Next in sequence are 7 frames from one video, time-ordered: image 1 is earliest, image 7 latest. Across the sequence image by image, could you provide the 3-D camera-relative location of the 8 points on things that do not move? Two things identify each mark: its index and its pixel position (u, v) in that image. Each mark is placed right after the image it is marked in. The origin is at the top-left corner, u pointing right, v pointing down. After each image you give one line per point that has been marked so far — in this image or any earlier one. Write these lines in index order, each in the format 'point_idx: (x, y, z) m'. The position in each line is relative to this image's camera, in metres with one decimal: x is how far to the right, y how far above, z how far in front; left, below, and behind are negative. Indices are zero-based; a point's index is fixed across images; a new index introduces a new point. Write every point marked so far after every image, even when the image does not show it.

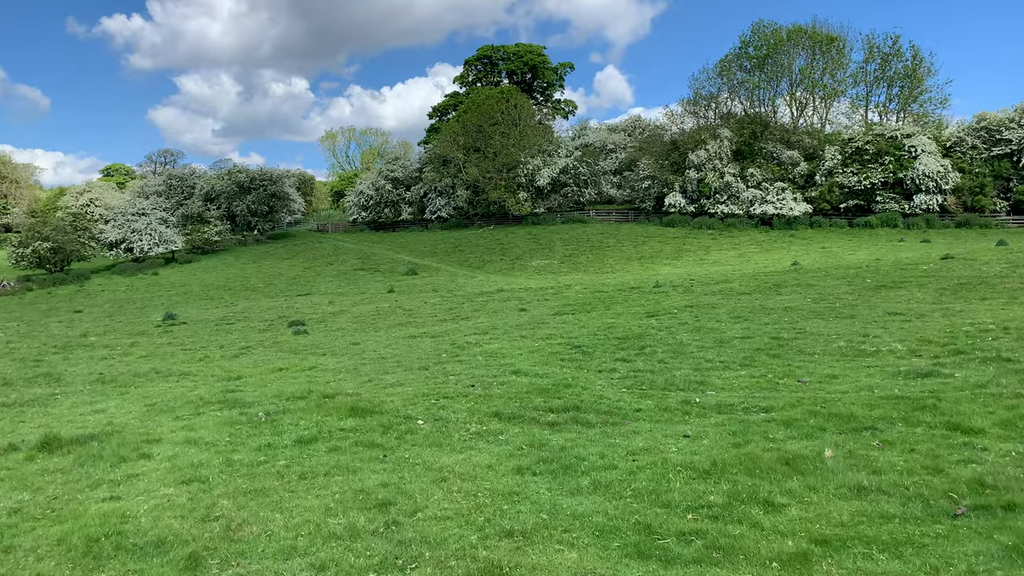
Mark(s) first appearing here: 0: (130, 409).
0: (-5.6, -1.8, +11.8) m
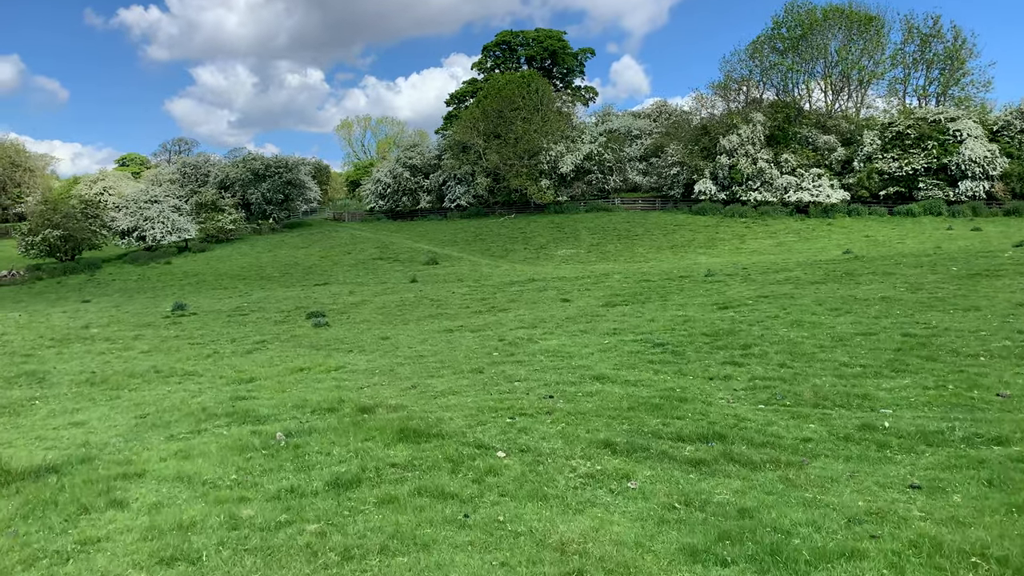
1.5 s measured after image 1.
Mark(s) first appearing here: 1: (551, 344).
0: (-4.6, -1.6, +9.4) m
1: (+0.6, -0.9, +13.2) m
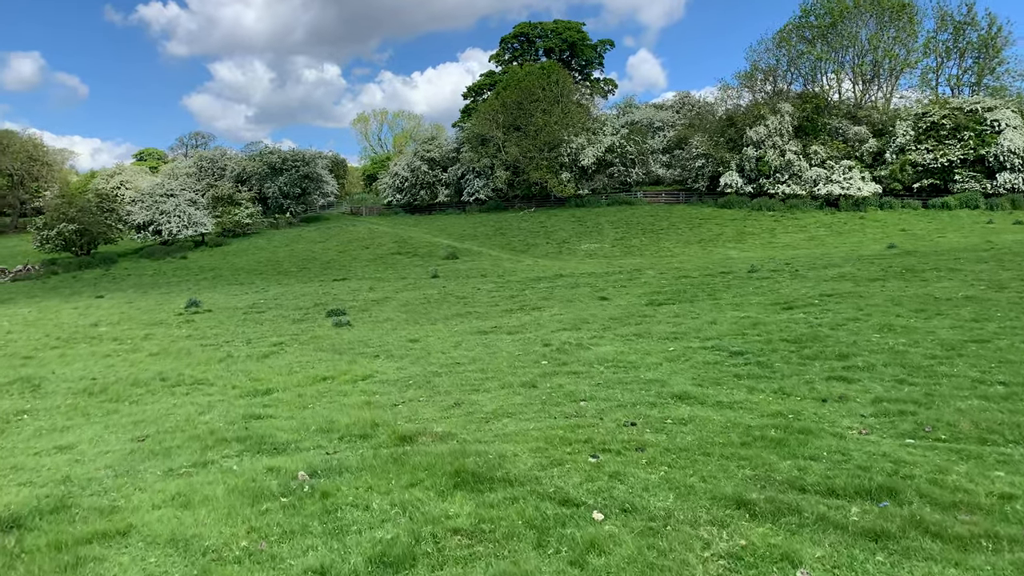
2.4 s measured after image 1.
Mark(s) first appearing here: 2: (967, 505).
0: (-4.0, -1.6, +8.0) m
1: (+1.3, -0.9, +11.6) m
2: (+2.6, -1.2, +4.5) m
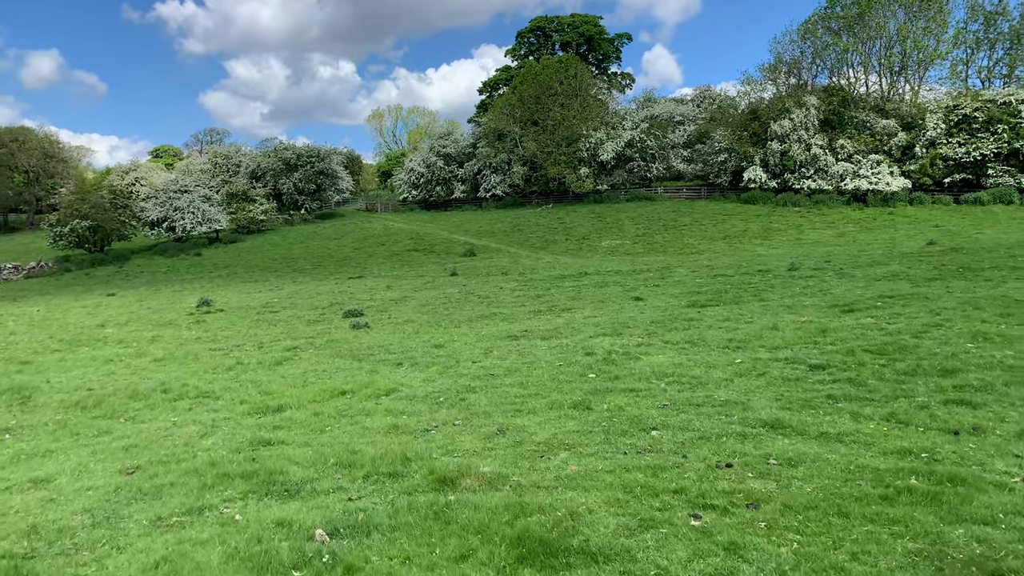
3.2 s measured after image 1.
0: (-3.5, -1.6, +6.8) m
1: (+1.9, -0.9, +10.3) m
2: (+3.0, -1.3, +3.2) m
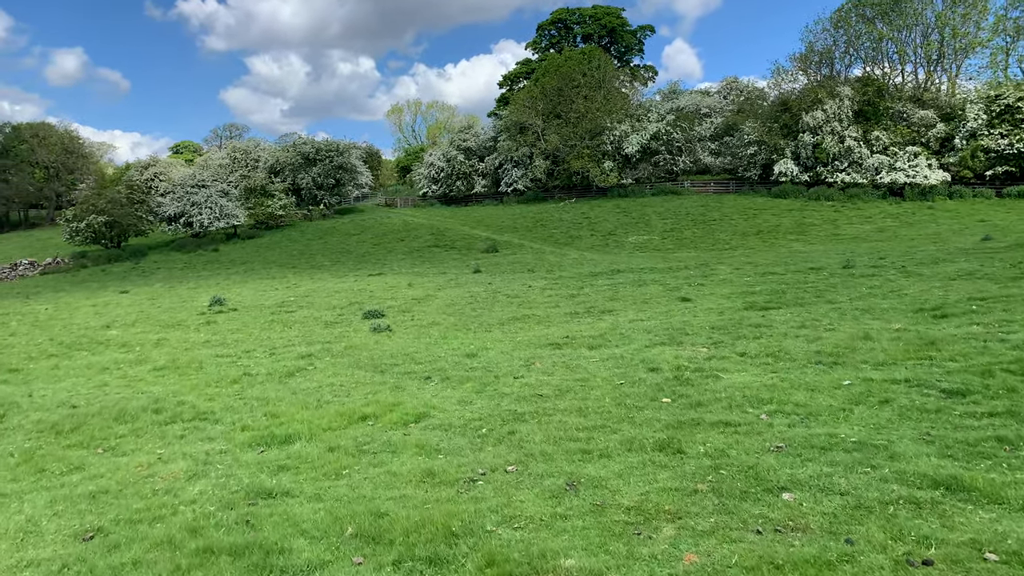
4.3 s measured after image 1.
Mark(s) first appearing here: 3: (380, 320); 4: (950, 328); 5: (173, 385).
0: (-3.0, -1.7, +5.2) m
1: (+2.4, -1.0, +8.6) m
2: (+3.4, -1.4, +1.4) m
3: (-3.1, -0.7, +18.8) m
4: (+6.0, -0.5, +11.0) m
5: (-5.0, -1.4, +11.8) m
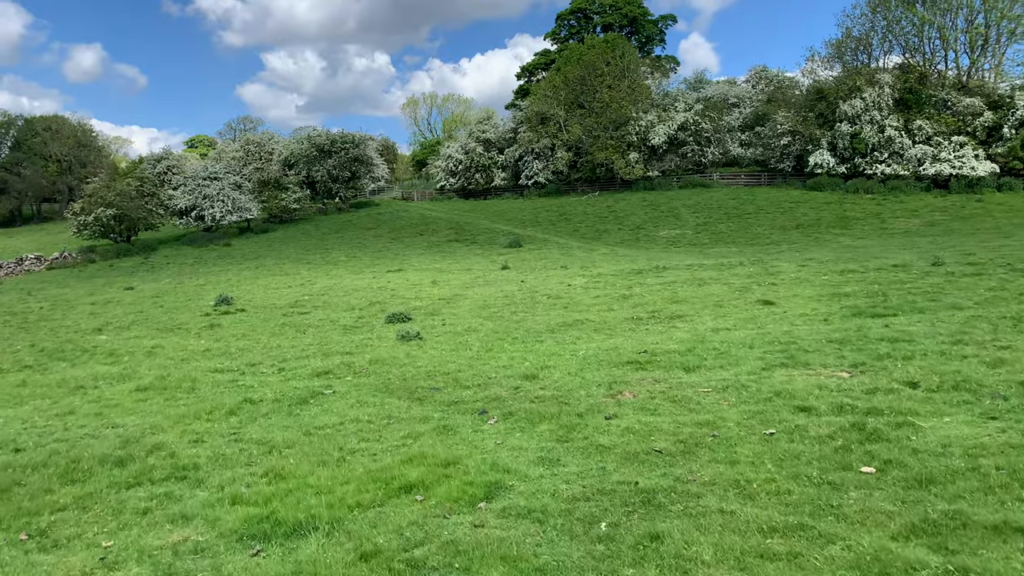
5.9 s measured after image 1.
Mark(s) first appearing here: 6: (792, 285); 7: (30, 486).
0: (-2.3, -1.8, +2.6) m
1: (+3.2, -1.0, +5.9) m
2: (+4.0, -1.5, -1.3) m
3: (-2.1, -0.7, +16.2) m
4: (+6.8, -0.6, +8.3) m
5: (-4.1, -1.5, +9.2) m
6: (+6.4, +0.1, +18.3) m
7: (-3.9, -1.6, +6.5) m
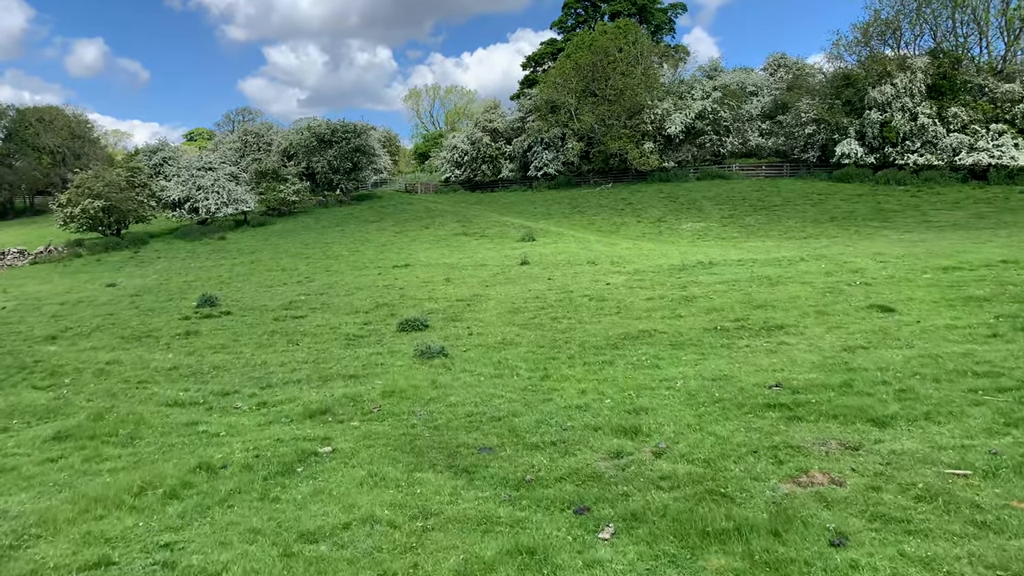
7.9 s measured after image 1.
0: (-1.6, -1.9, -0.7) m
1: (+4.0, -1.1, +2.6) m
2: (+4.8, -1.6, -4.6) m
3: (-1.4, -0.8, +12.9) m
4: (+7.6, -0.7, +5.0) m
5: (-3.4, -1.5, +6.0) m
6: (+7.1, +0.1, +15.0) m
7: (-3.2, -1.7, +3.2) m
